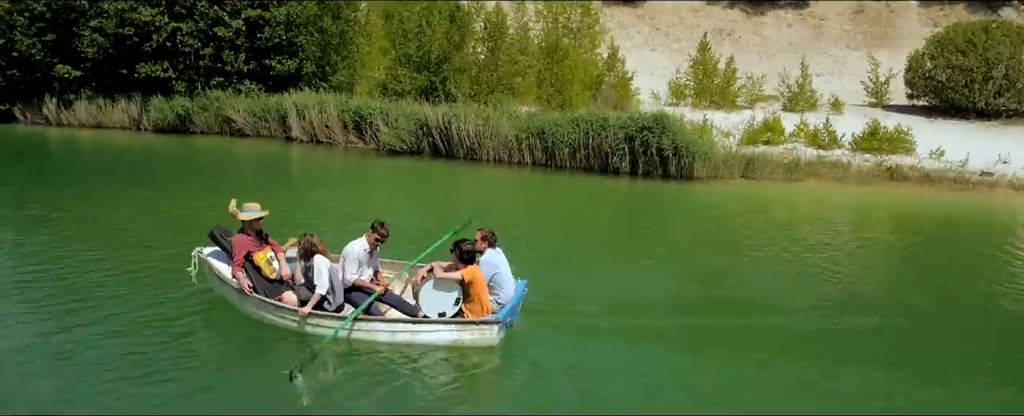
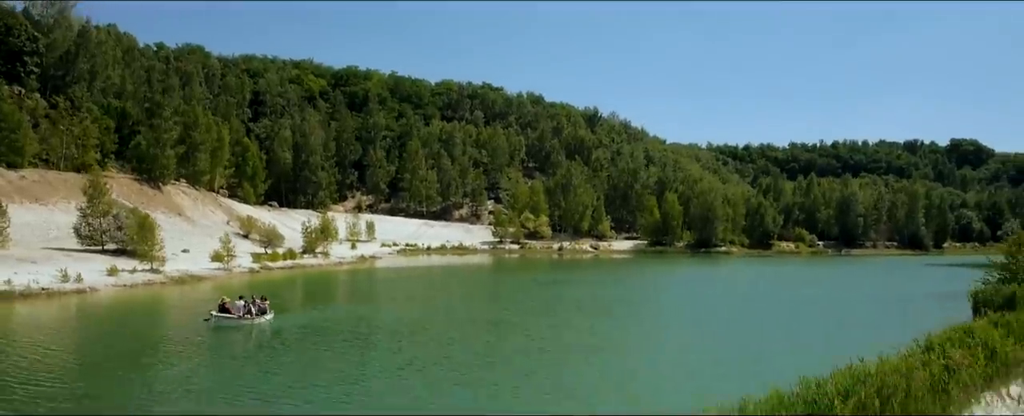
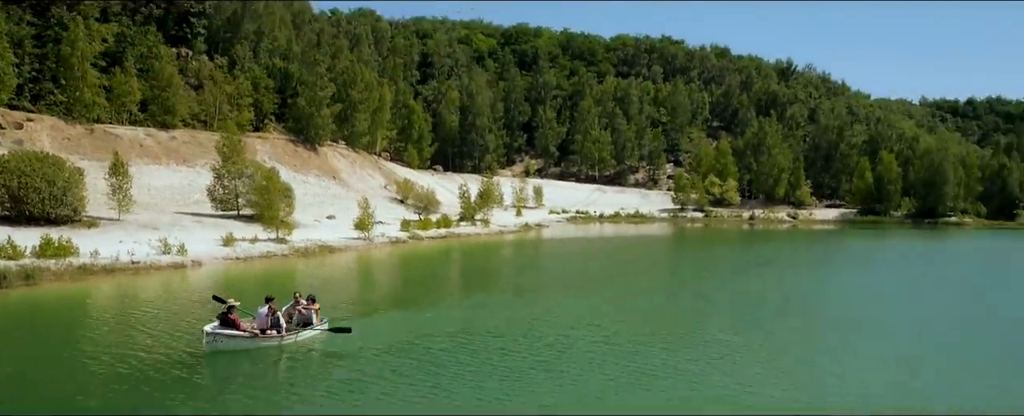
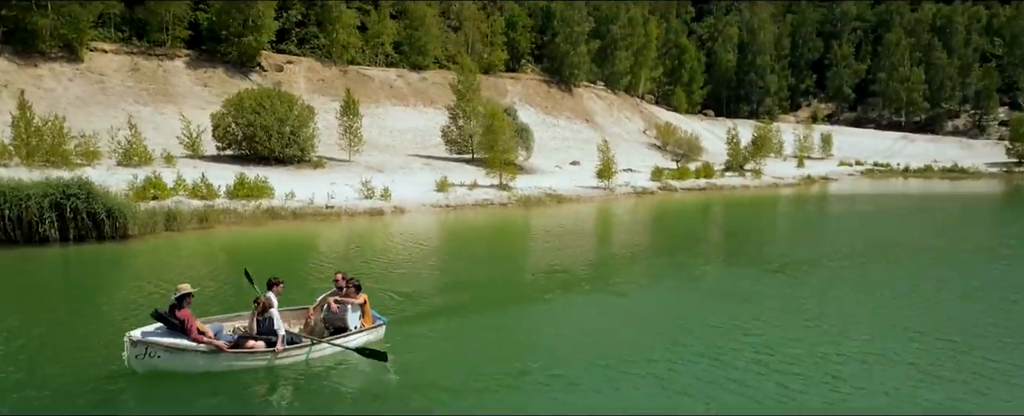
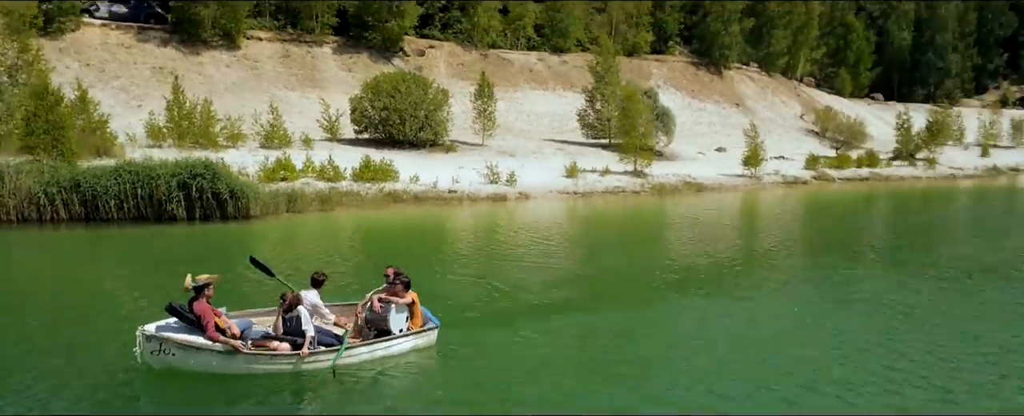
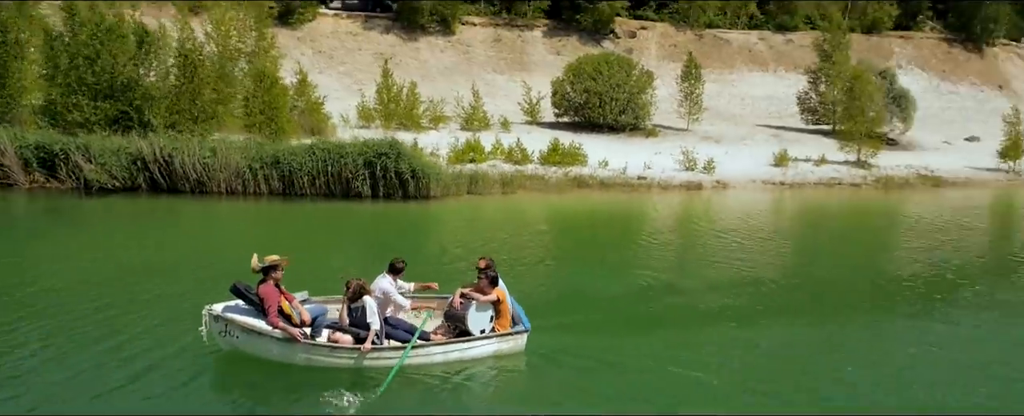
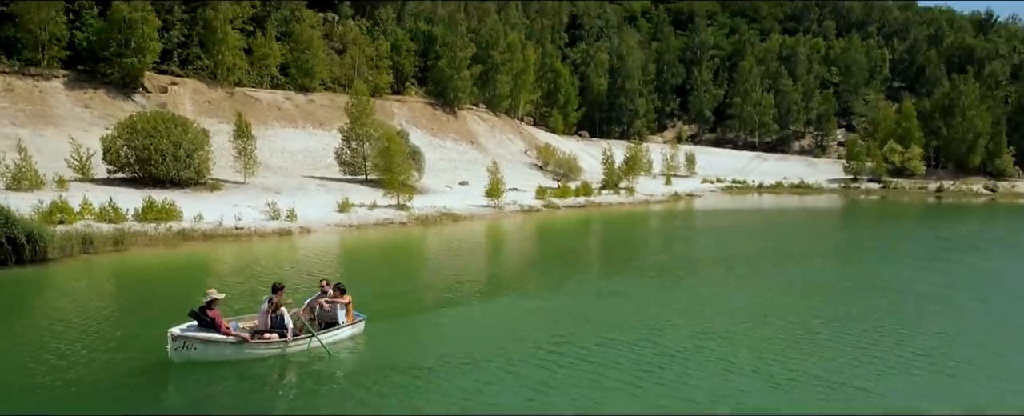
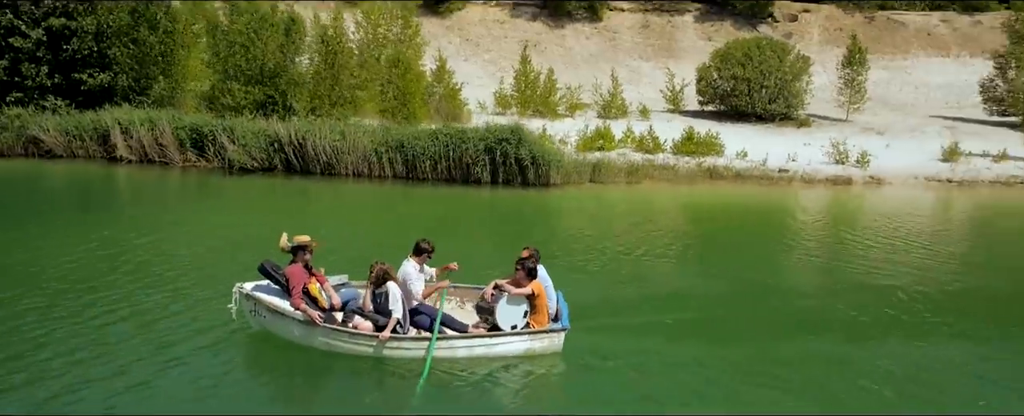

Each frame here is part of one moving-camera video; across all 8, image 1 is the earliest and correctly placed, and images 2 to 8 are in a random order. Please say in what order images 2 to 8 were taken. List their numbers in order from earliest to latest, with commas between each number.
8, 6, 5, 4, 7, 3, 2
